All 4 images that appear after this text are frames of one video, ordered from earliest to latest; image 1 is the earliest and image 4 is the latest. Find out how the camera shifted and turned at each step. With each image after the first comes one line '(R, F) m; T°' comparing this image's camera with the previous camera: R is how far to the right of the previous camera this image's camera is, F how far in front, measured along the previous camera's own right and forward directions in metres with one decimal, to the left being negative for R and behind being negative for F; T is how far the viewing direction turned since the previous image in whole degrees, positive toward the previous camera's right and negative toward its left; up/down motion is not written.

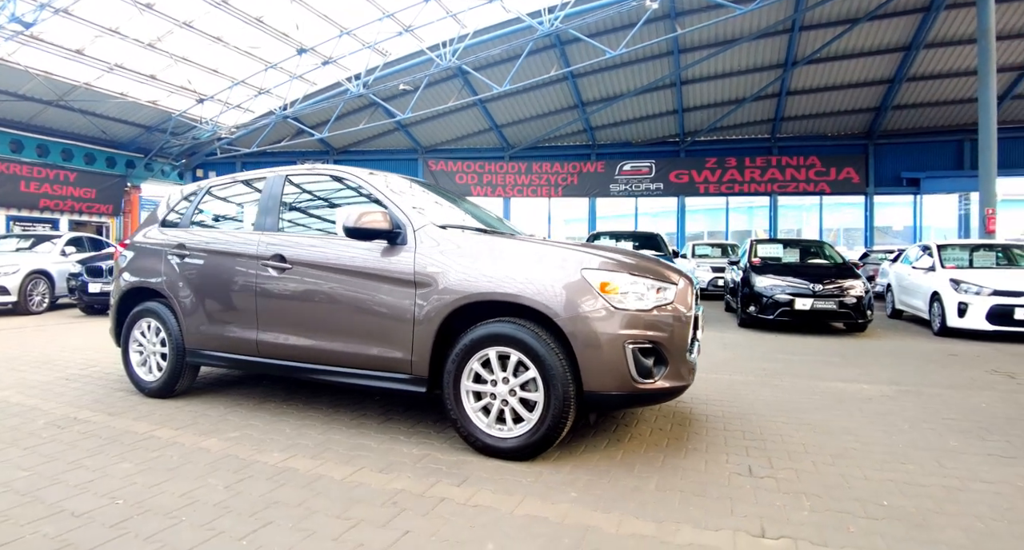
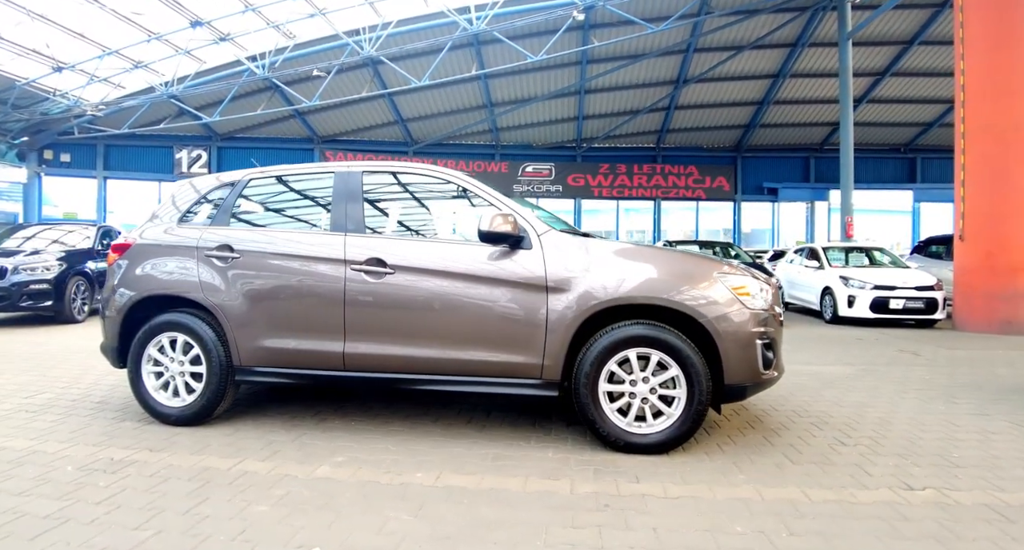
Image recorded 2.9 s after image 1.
(-1.6, +0.2) m; +14°
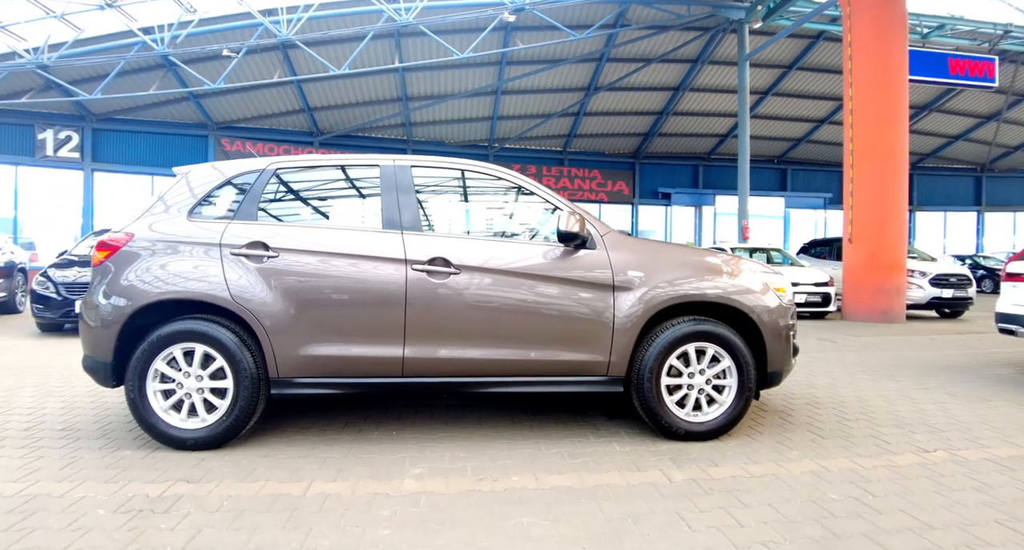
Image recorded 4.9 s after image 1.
(-1.1, +0.1) m; +12°
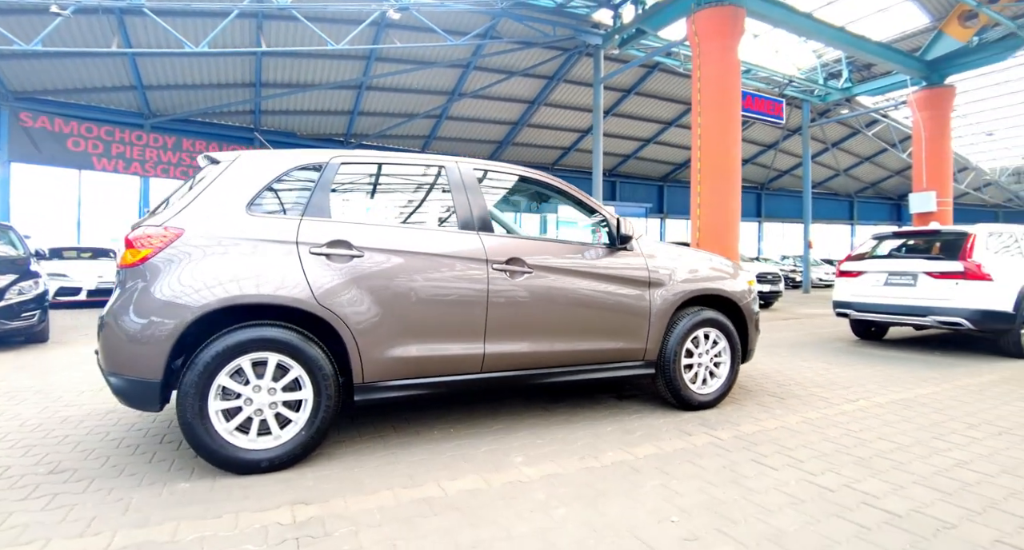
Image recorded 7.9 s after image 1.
(-1.5, 0.0) m; +18°
